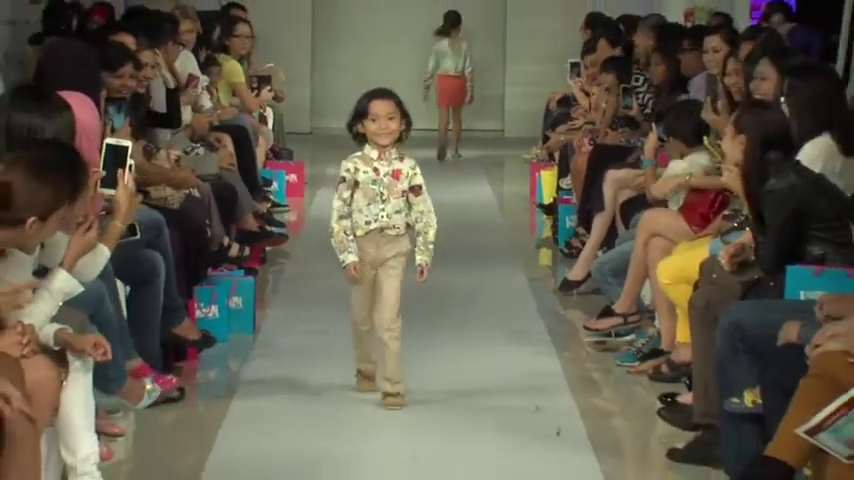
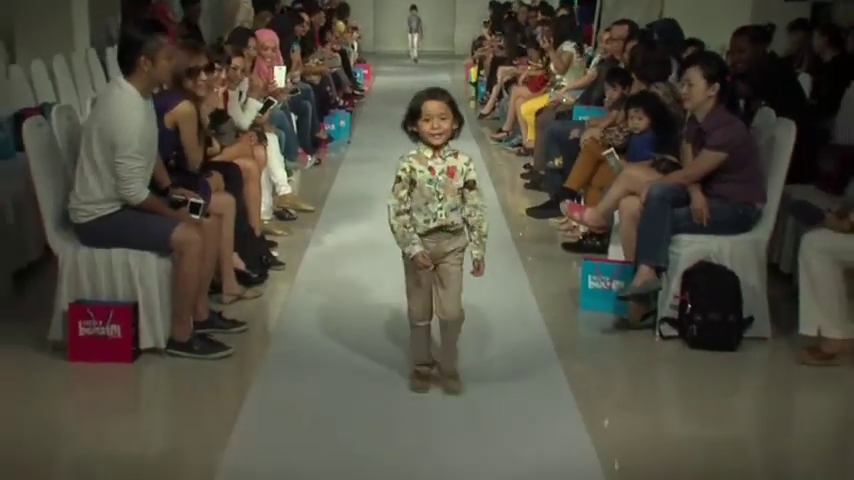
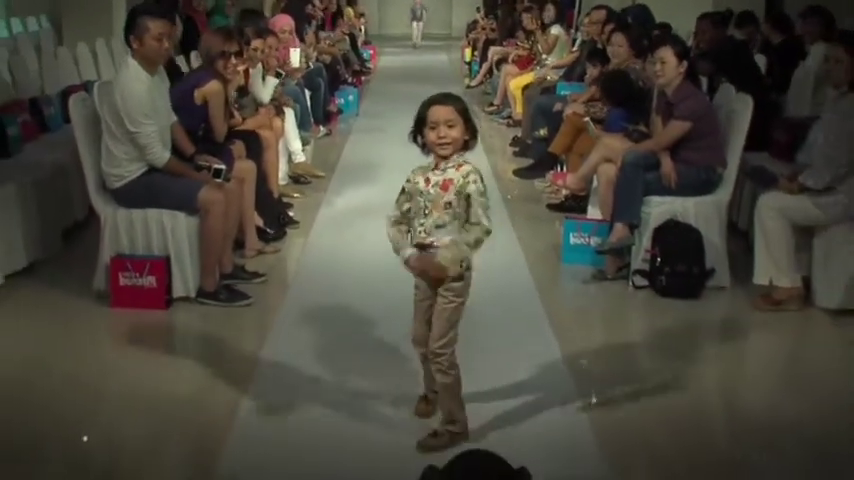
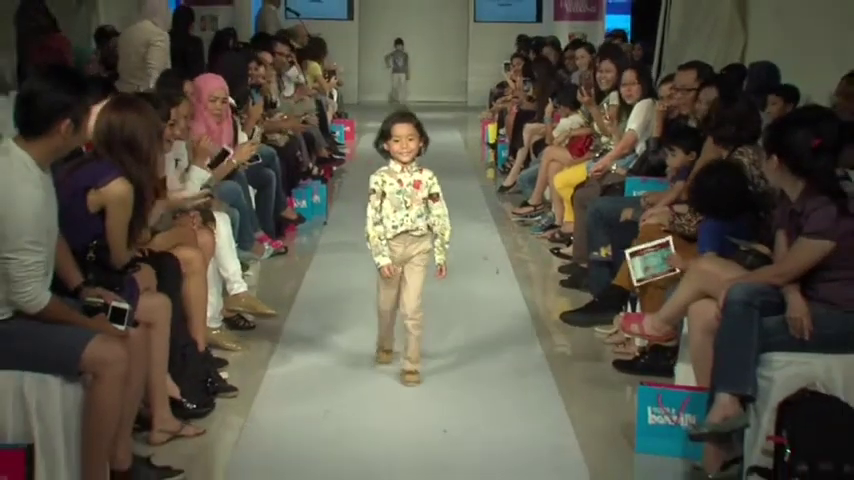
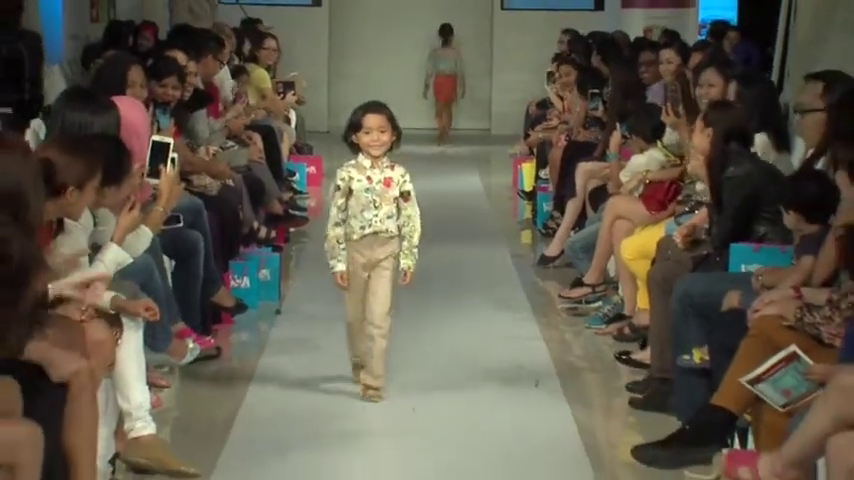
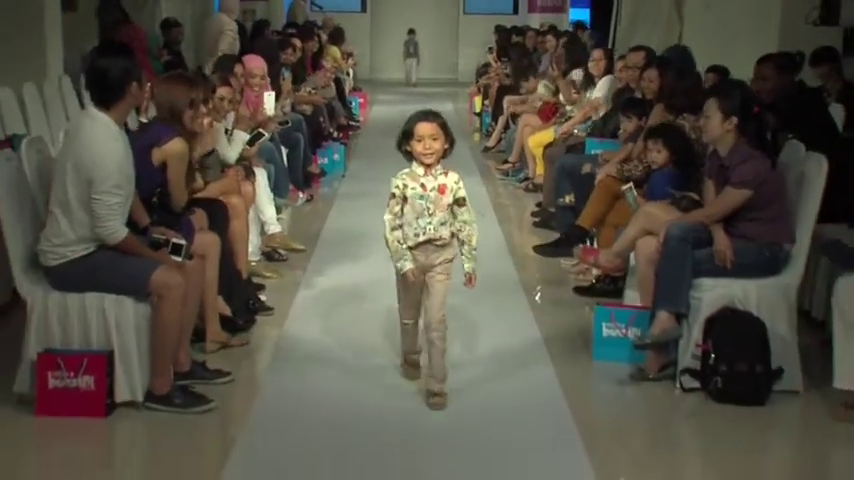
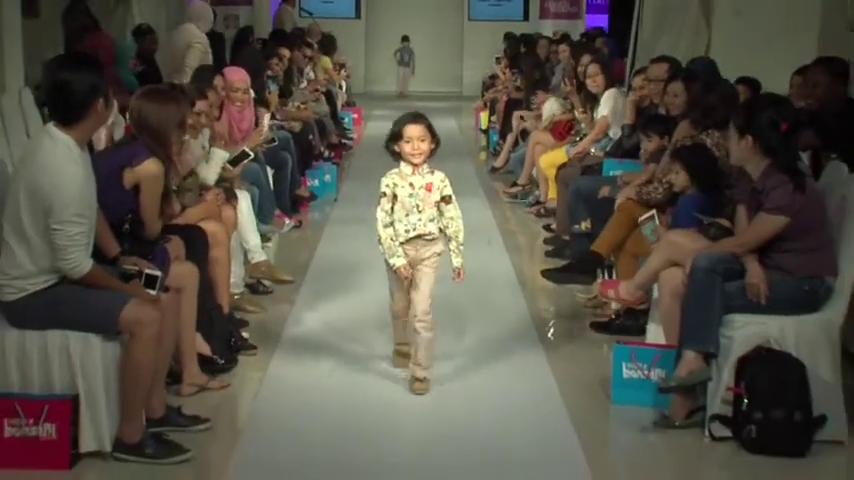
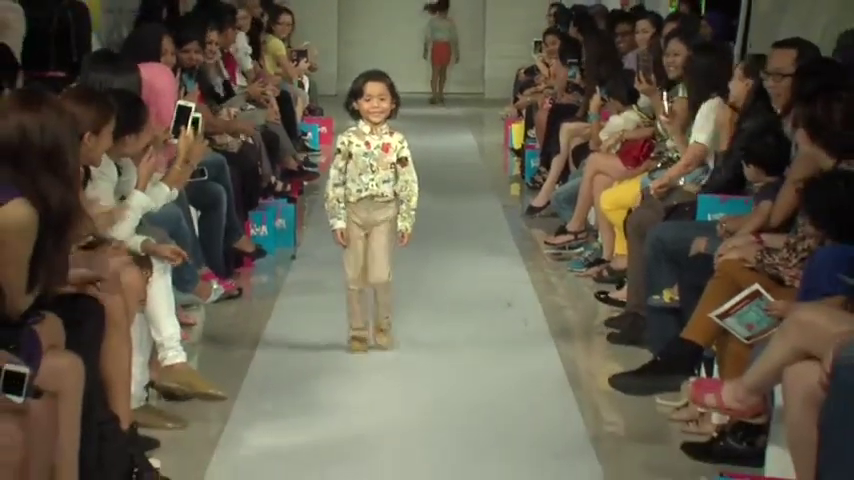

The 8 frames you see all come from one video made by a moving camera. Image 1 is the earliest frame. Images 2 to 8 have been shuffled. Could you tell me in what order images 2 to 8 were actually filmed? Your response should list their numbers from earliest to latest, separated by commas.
5, 8, 4, 7, 6, 2, 3
